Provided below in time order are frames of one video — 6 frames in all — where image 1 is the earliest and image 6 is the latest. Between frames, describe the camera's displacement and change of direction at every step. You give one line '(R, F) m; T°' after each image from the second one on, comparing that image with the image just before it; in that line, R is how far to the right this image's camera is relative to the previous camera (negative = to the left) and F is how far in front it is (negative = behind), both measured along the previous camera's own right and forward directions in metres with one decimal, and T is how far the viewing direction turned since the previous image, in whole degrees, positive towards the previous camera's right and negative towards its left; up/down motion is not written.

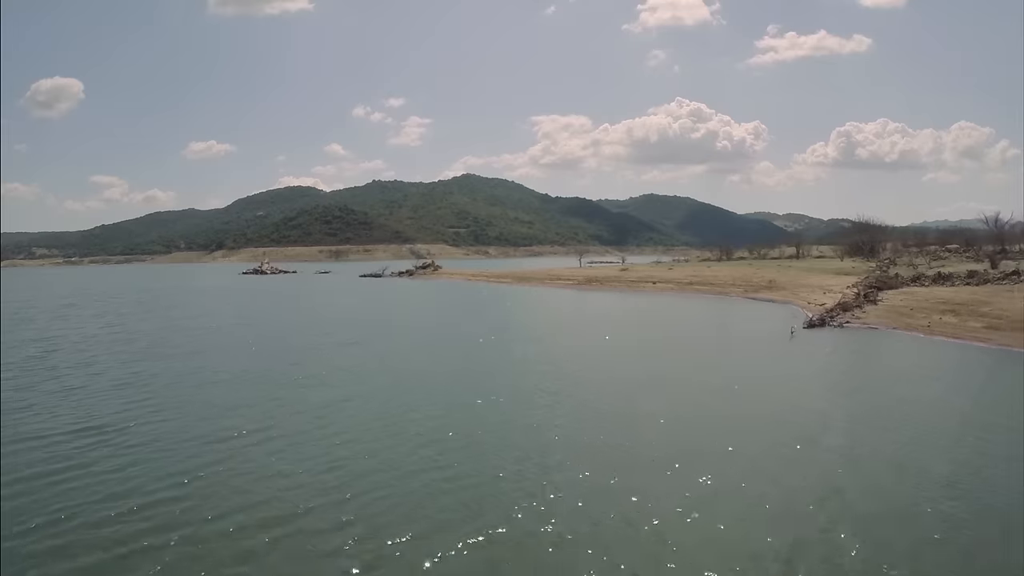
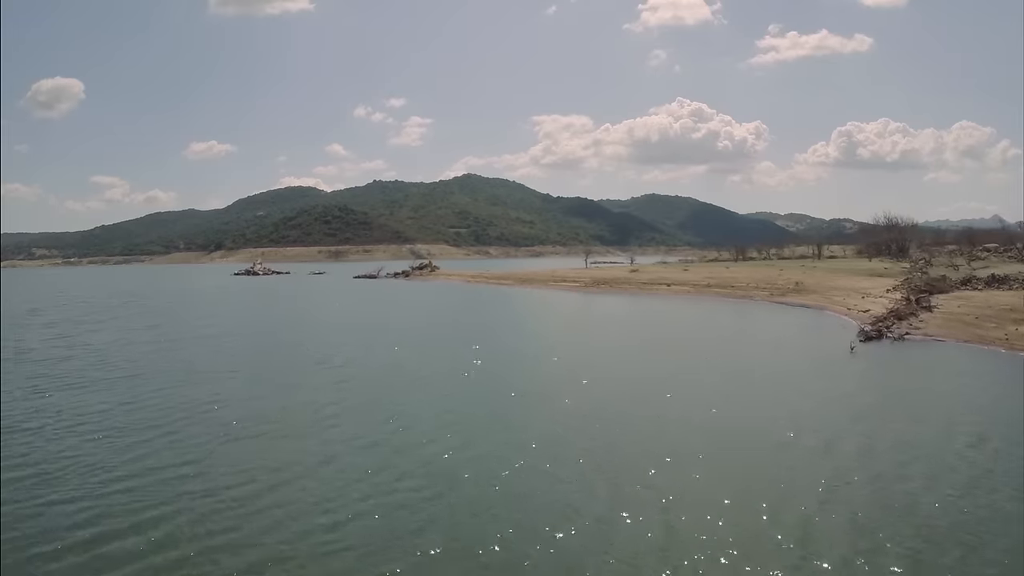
(-0.1, +2.5) m; 0°
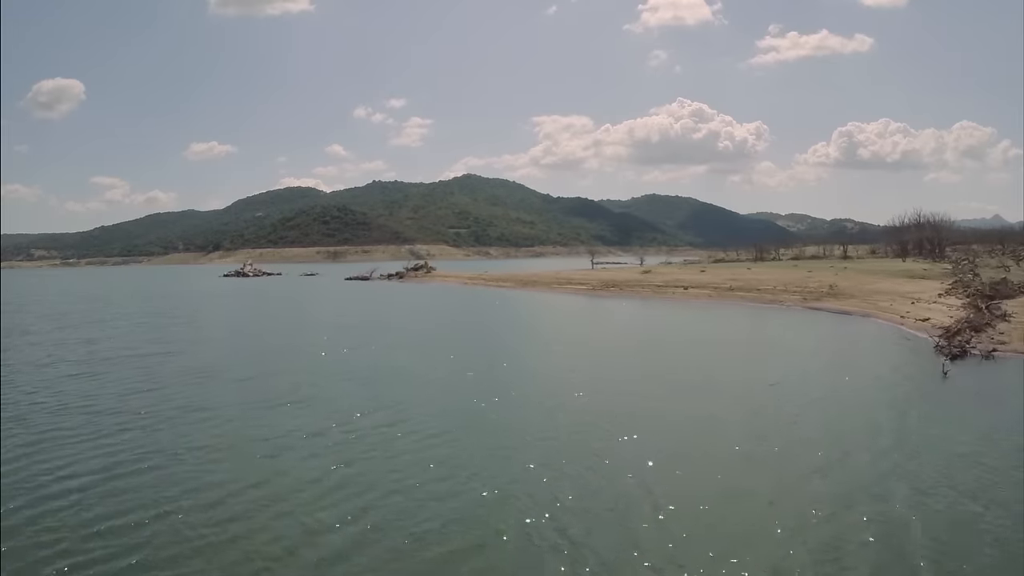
(0.0, +2.8) m; 0°
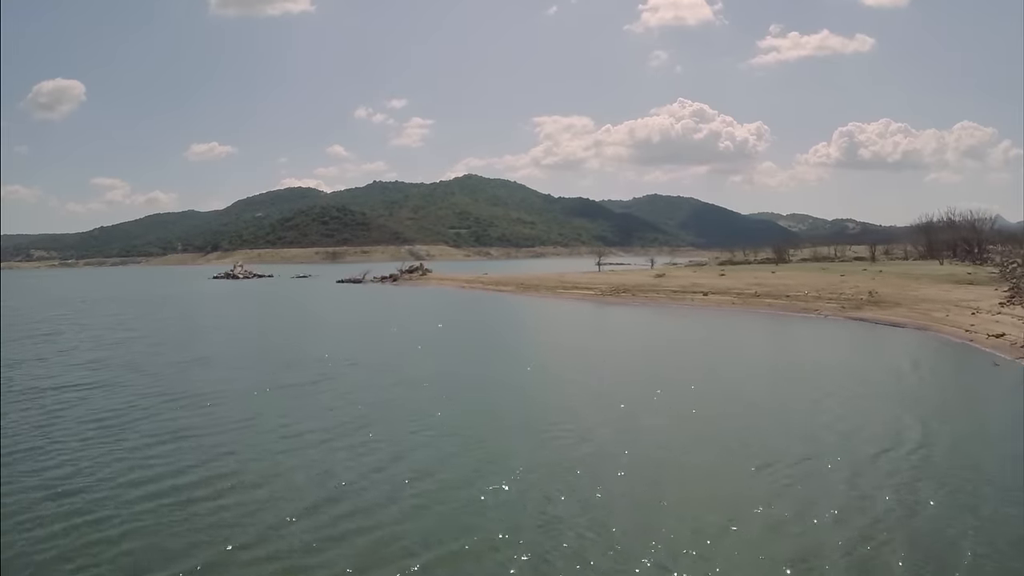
(0.0, +2.6) m; 0°
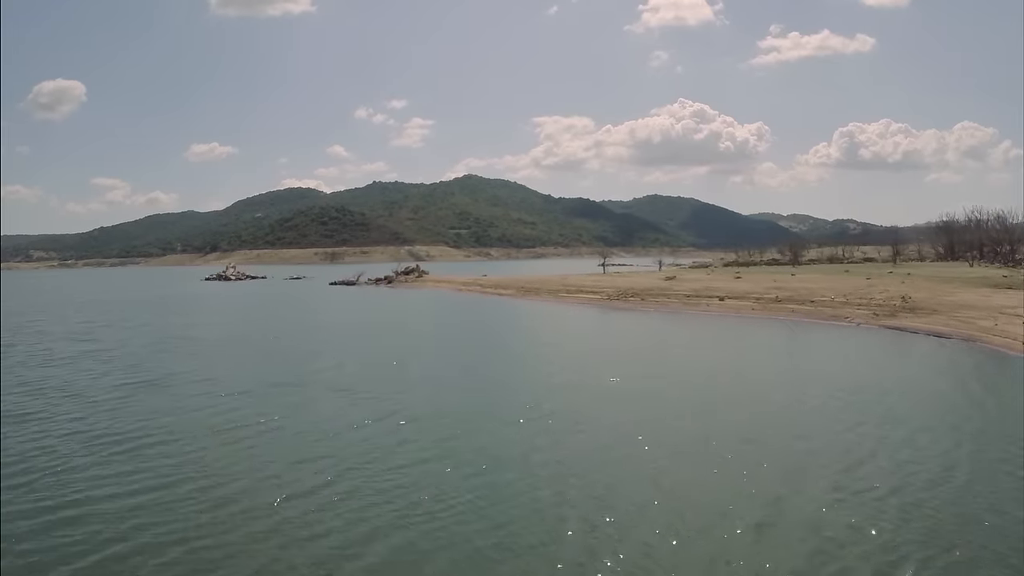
(0.0, +1.8) m; 0°
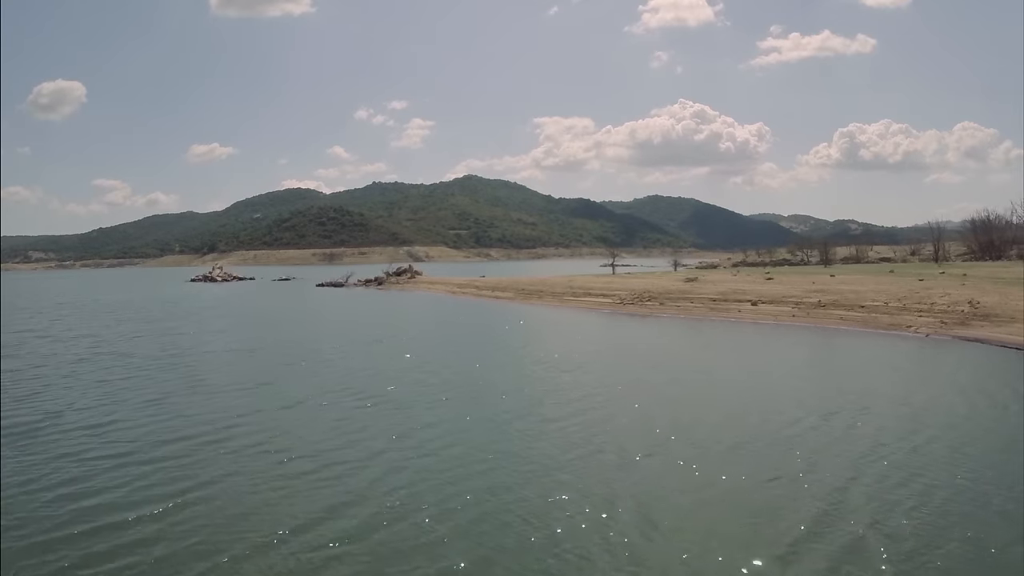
(0.0, +2.9) m; 0°
